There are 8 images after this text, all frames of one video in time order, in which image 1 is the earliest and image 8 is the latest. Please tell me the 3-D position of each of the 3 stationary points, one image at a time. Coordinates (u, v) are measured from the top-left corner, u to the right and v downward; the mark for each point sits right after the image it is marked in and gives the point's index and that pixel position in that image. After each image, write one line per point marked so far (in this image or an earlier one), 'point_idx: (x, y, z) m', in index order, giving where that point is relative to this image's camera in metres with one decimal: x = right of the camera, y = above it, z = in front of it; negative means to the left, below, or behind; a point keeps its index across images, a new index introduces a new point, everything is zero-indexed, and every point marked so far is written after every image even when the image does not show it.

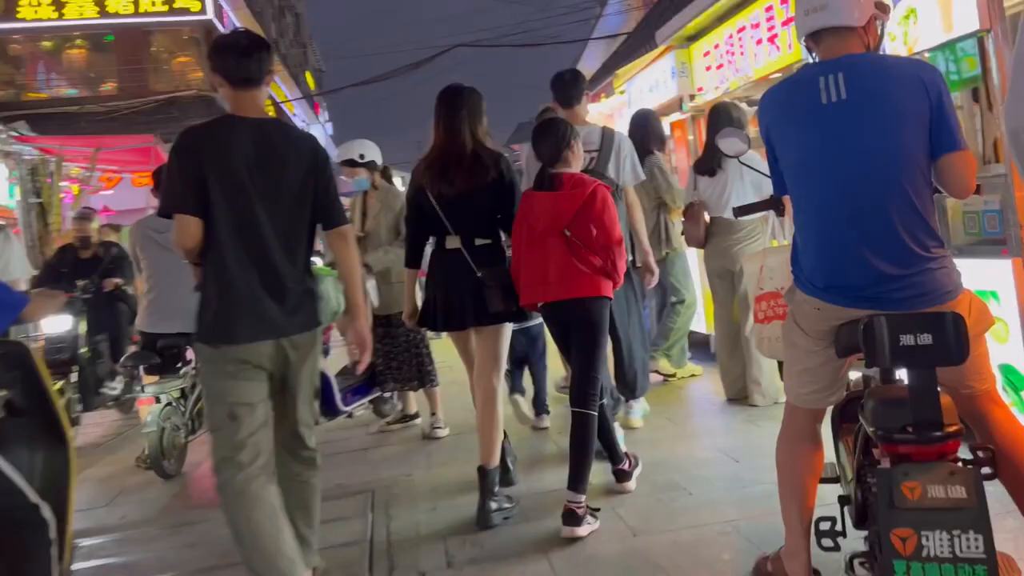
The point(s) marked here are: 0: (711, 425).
0: (+1.1, -0.7, +4.4) m
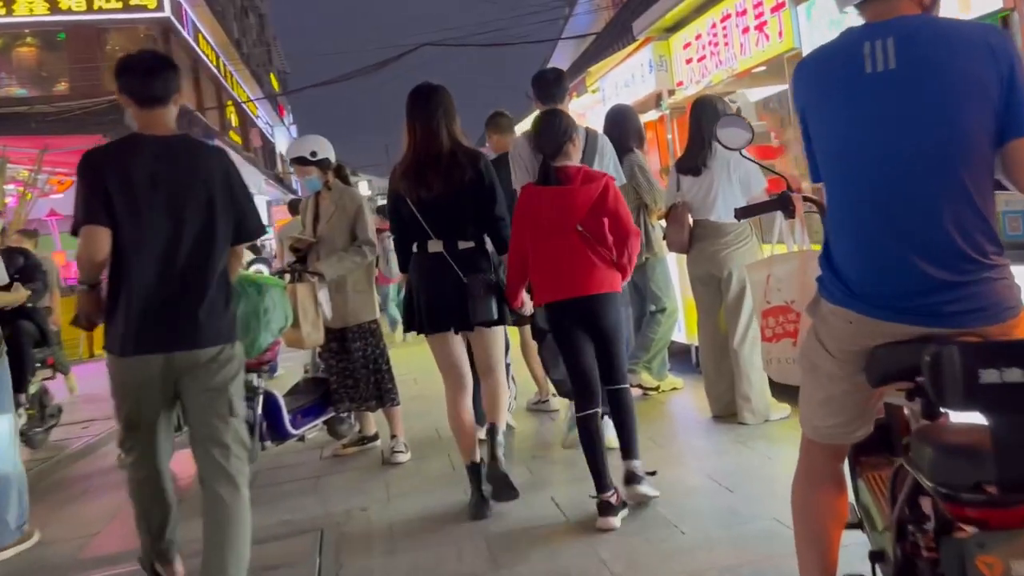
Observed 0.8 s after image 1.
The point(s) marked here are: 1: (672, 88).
0: (+0.9, -0.8, +4.1) m
1: (+1.1, +1.4, +5.8) m
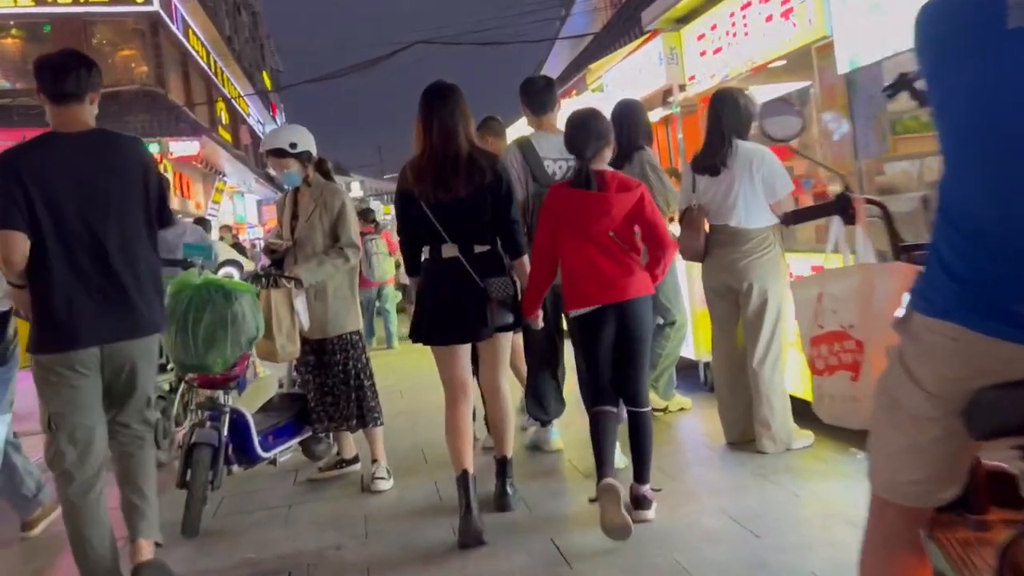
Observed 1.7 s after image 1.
0: (+0.9, -0.8, +3.6) m
1: (+1.1, +1.3, +5.4) m
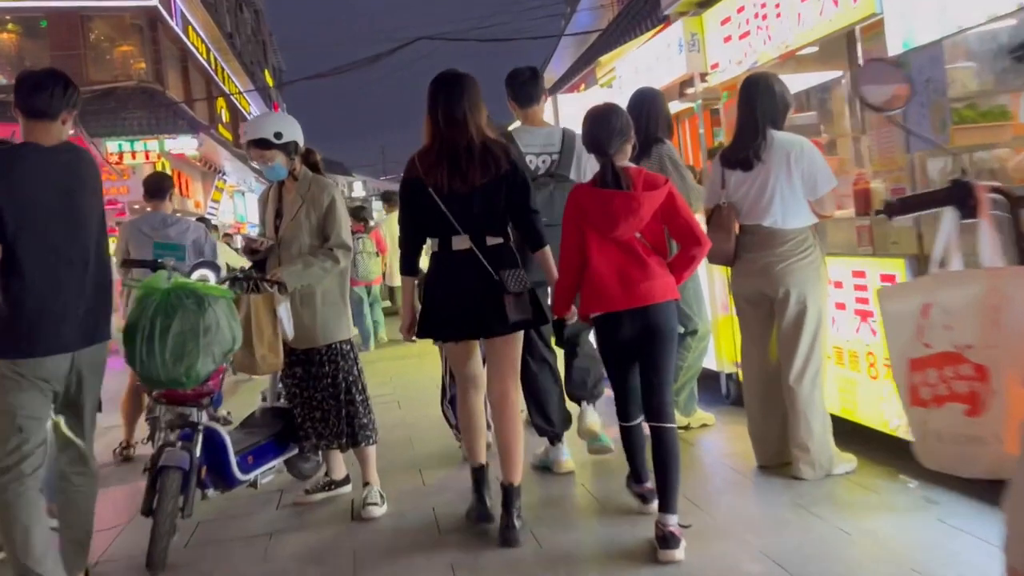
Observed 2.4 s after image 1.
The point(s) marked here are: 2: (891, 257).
0: (+0.9, -0.9, +3.2) m
1: (+1.2, +1.3, +5.0) m
2: (+1.6, +0.1, +3.4) m
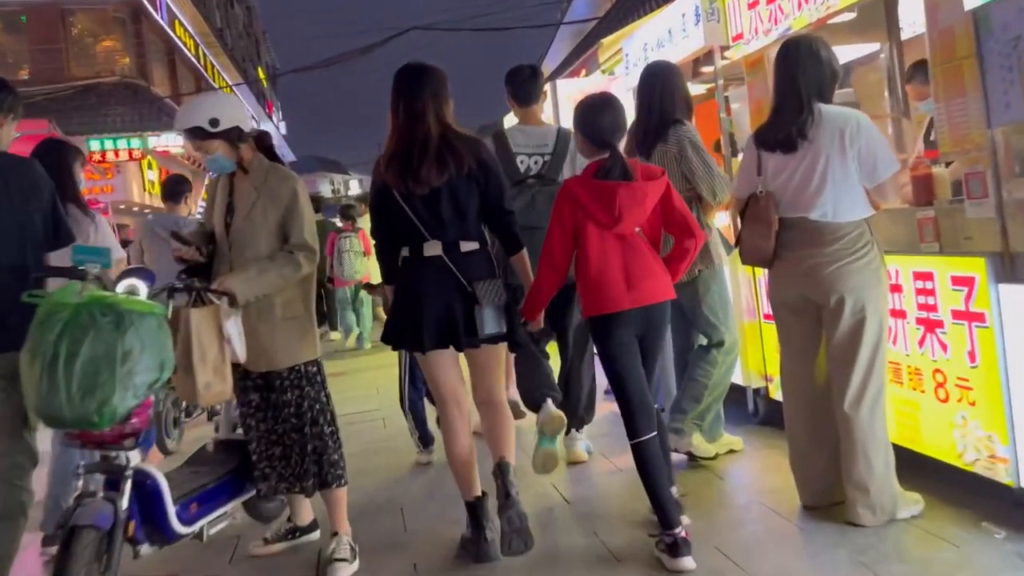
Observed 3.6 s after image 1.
0: (+0.9, -0.9, +2.6) m
1: (+1.1, +1.3, +4.4) m
2: (+1.5, +0.1, +2.8) m
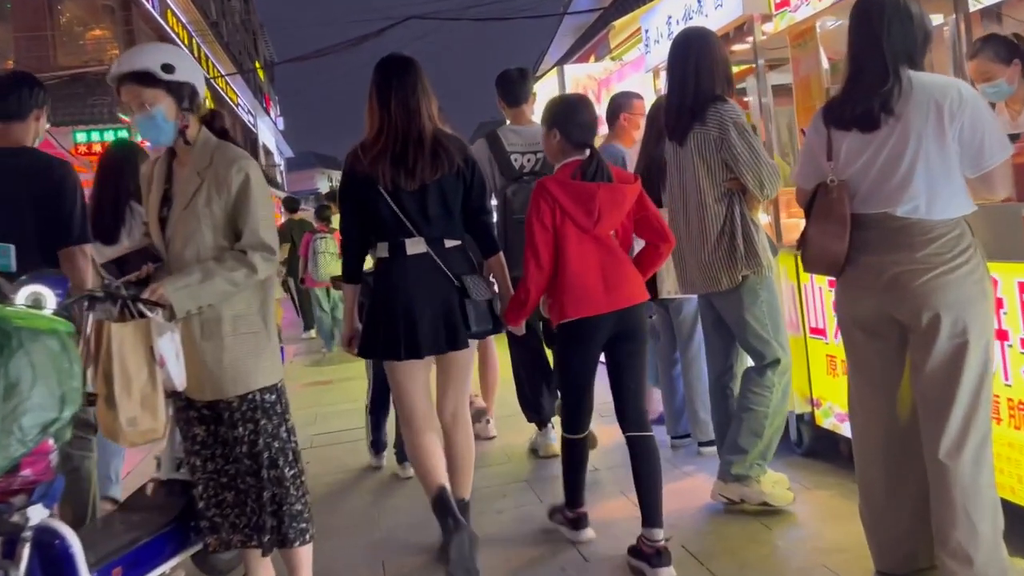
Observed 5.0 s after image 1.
0: (+0.9, -0.9, +2.0) m
1: (+1.2, +1.2, +3.8) m
2: (+1.6, +0.1, +2.2) m
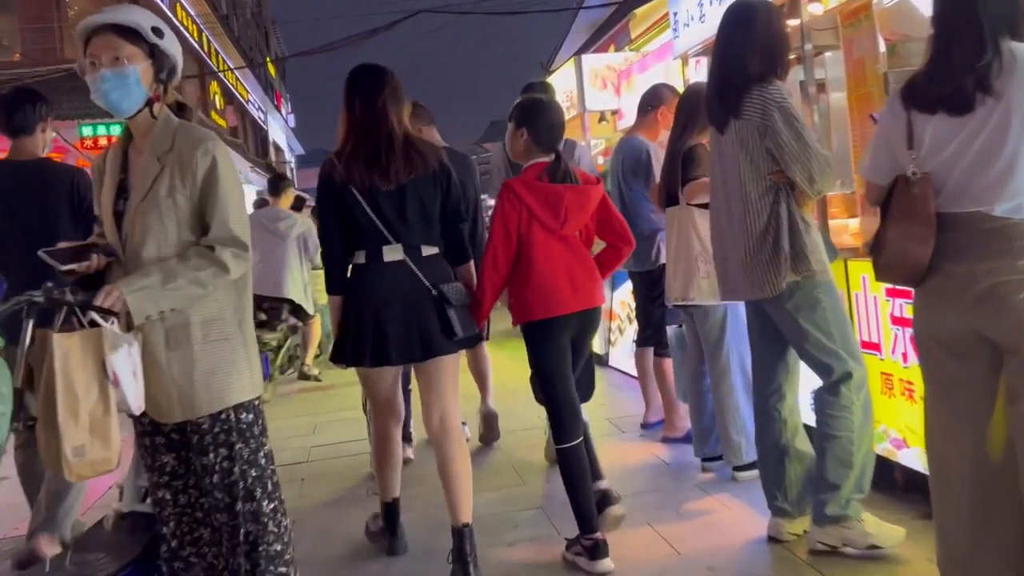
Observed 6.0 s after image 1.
0: (+1.0, -1.0, +1.7) m
1: (+1.2, +1.2, +3.4) m
2: (+1.6, 0.0, +1.8) m
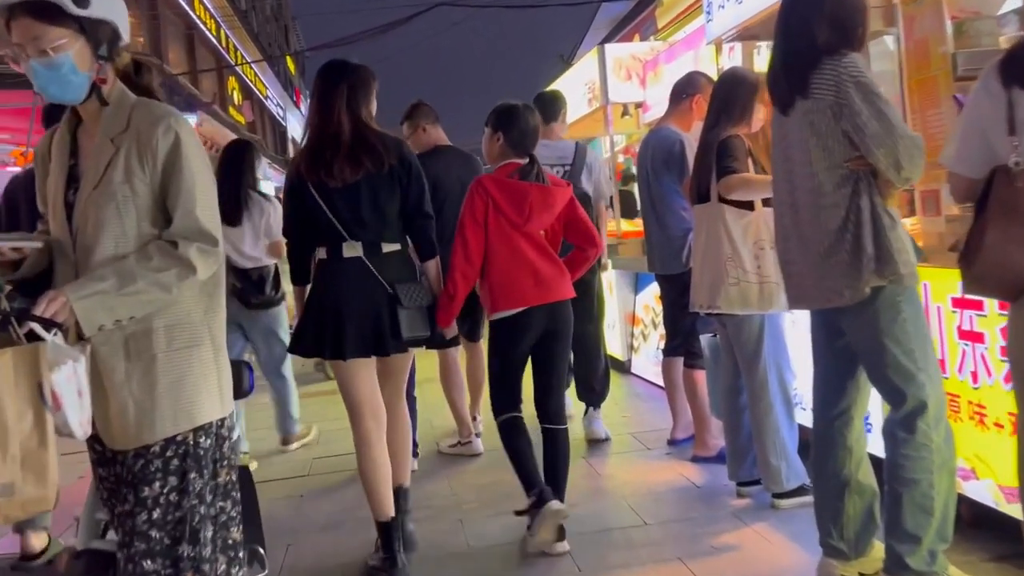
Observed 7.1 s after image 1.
0: (+1.0, -1.0, +1.3) m
1: (+1.3, +1.2, +3.0) m
2: (+1.6, 0.0, +1.4) m
